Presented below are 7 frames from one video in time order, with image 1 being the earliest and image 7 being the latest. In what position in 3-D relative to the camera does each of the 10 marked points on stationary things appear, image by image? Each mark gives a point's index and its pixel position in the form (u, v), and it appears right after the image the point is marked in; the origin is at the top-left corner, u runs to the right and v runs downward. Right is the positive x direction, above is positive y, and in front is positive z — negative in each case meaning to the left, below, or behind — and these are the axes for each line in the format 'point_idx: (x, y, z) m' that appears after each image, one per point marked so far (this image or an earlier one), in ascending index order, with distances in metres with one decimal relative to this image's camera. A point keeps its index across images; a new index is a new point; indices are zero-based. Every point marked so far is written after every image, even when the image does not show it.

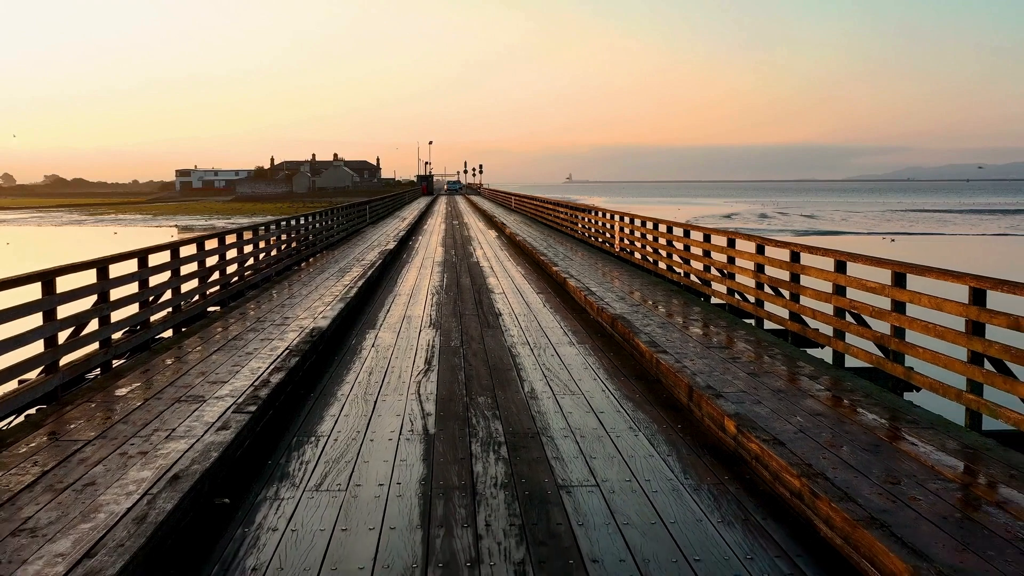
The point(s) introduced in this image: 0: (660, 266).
0: (+1.6, +0.2, +12.8) m
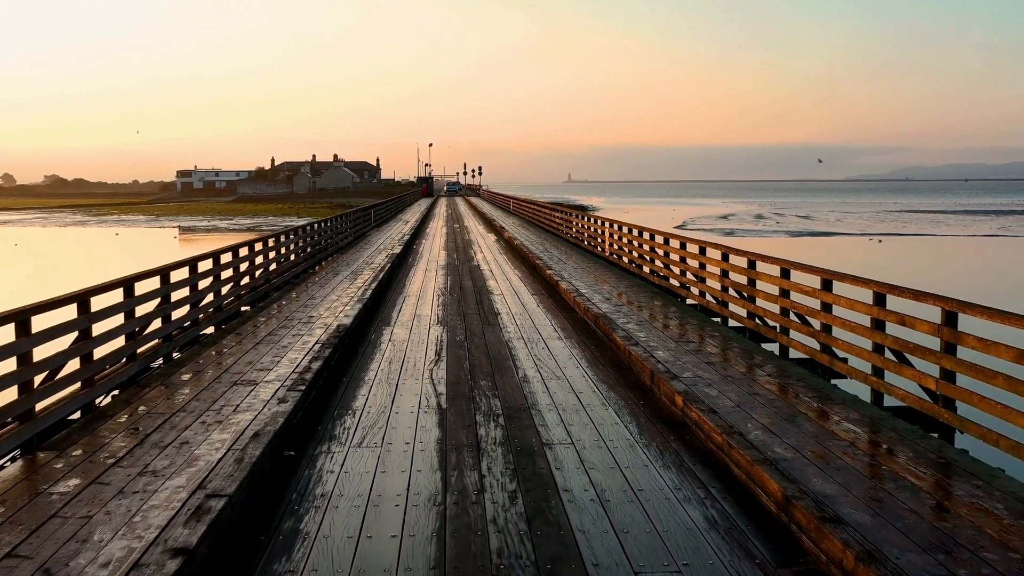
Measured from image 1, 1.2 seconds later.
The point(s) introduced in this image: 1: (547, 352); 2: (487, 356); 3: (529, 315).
0: (+1.6, +0.2, +13.6) m
1: (+0.2, -0.4, +8.4) m
2: (-0.2, -0.4, +8.2) m
3: (+0.1, -0.2, +10.7) m
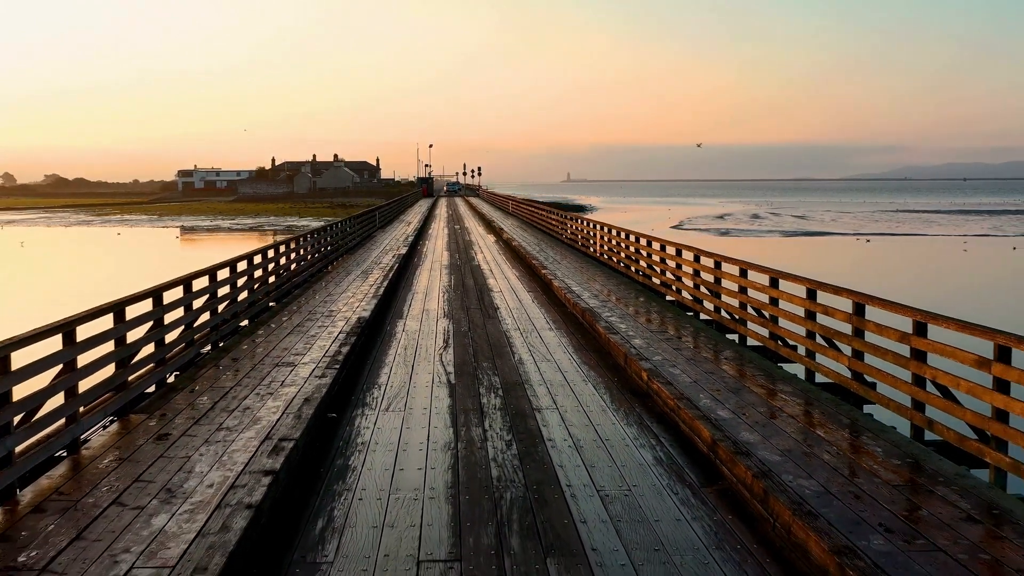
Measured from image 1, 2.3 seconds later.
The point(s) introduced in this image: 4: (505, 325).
0: (+1.5, +0.2, +14.4) m
1: (+0.2, -0.4, +9.2) m
2: (-0.2, -0.4, +9.0) m
3: (+0.1, -0.2, +11.5) m
4: (-0.1, -0.3, +10.1) m
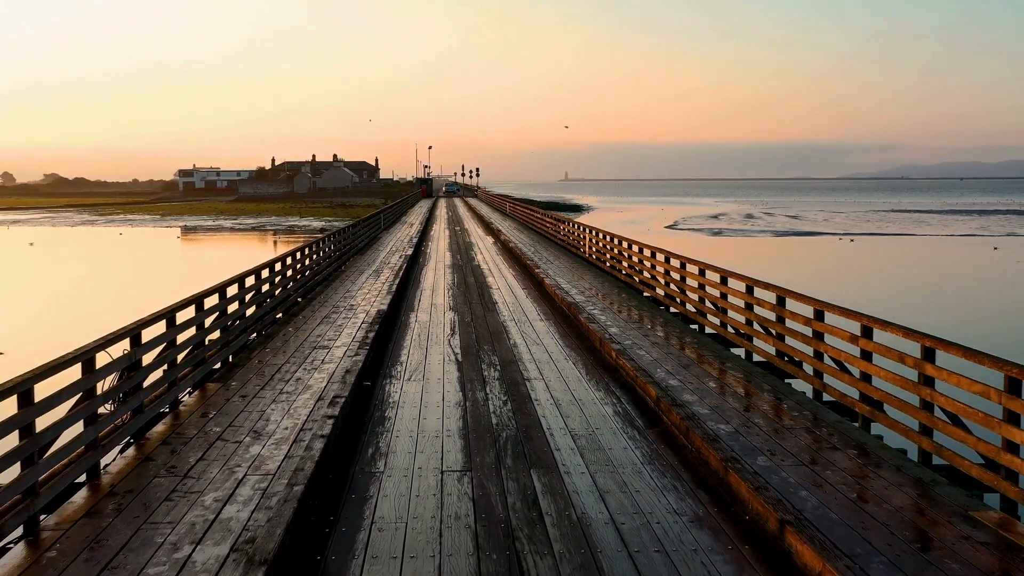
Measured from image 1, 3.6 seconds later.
0: (+1.5, +0.3, +15.5) m
1: (+0.2, -0.4, +10.3) m
2: (-0.2, -0.4, +10.1) m
3: (+0.1, -0.2, +12.6) m
4: (-0.1, -0.3, +11.2) m
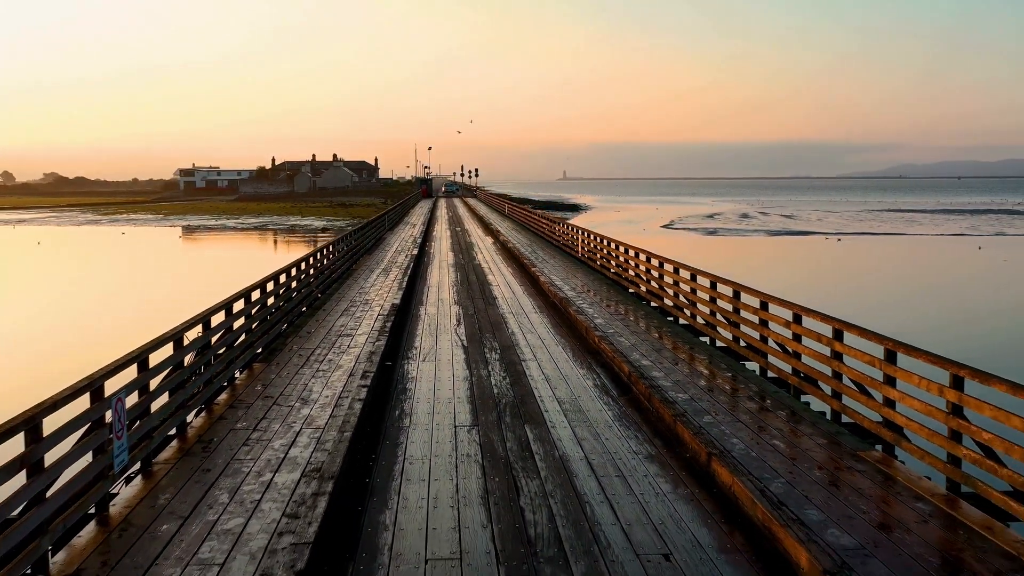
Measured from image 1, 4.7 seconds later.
0: (+1.5, +0.3, +16.5) m
1: (+0.2, -0.4, +11.3) m
2: (-0.3, -0.4, +11.0) m
3: (+0.1, -0.1, +13.6) m
4: (-0.1, -0.3, +12.2) m
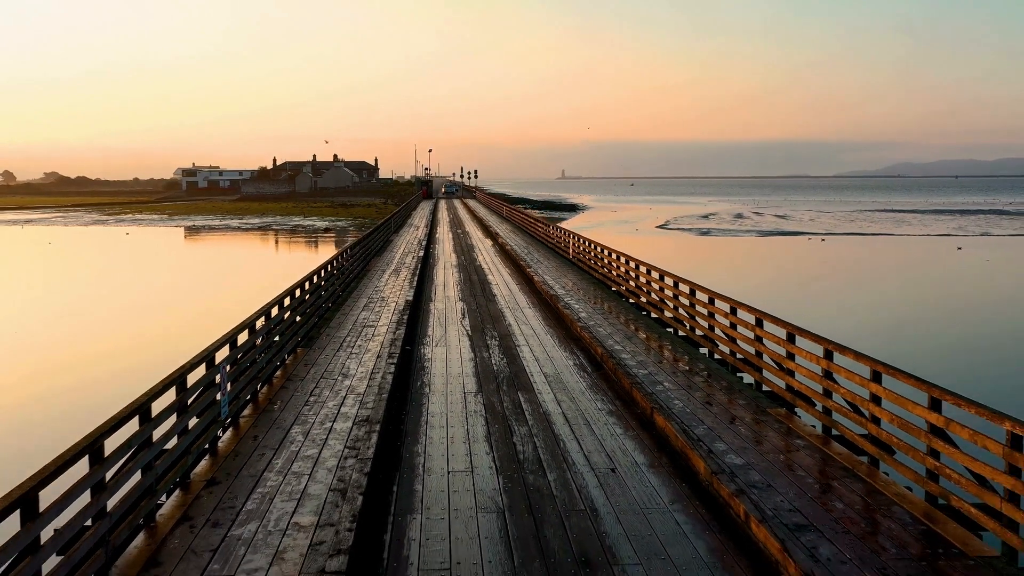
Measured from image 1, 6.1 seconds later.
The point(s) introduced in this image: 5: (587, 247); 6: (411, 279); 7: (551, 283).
0: (+1.4, +0.3, +17.8) m
1: (+0.1, -0.3, +12.7) m
2: (-0.3, -0.4, +12.4) m
3: (0.0, -0.1, +15.0) m
4: (-0.1, -0.3, +13.6) m
5: (+1.4, +0.7, +18.8) m
6: (-1.6, +0.1, +16.3) m
7: (+0.6, +0.1, +15.8) m
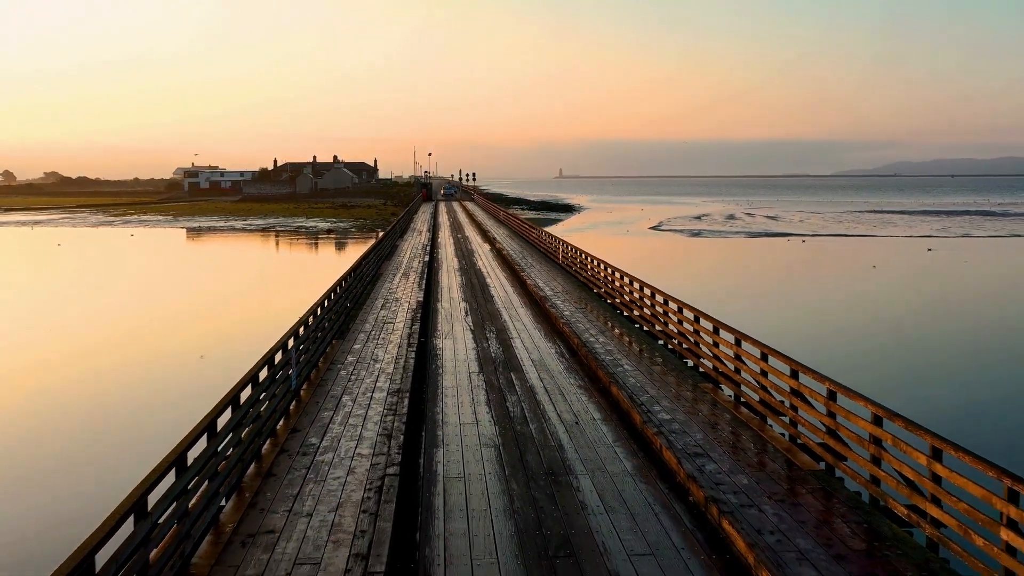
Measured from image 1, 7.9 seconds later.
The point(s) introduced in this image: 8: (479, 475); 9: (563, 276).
0: (+1.4, +0.3, +19.6) m
1: (+0.1, -0.4, +14.4) m
2: (-0.3, -0.4, +14.2) m
3: (0.0, -0.2, +16.7) m
4: (-0.2, -0.3, +15.3) m
5: (+1.3, +0.7, +20.6) m
6: (-1.7, +0.1, +18.0) m
7: (+0.6, 0.0, +17.6) m
8: (-0.2, -1.2, +6.5) m
9: (+1.0, +0.2, +19.9) m
